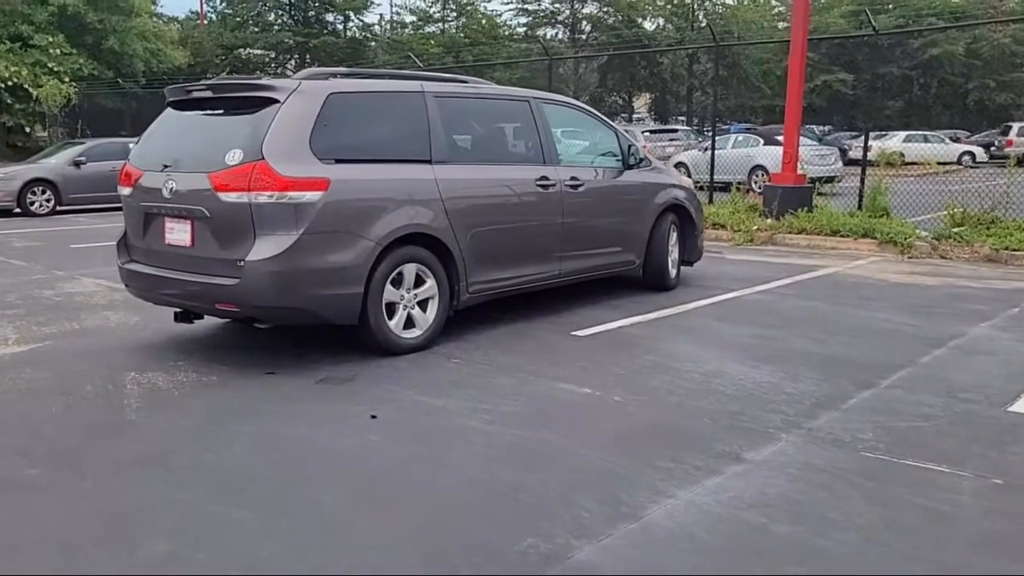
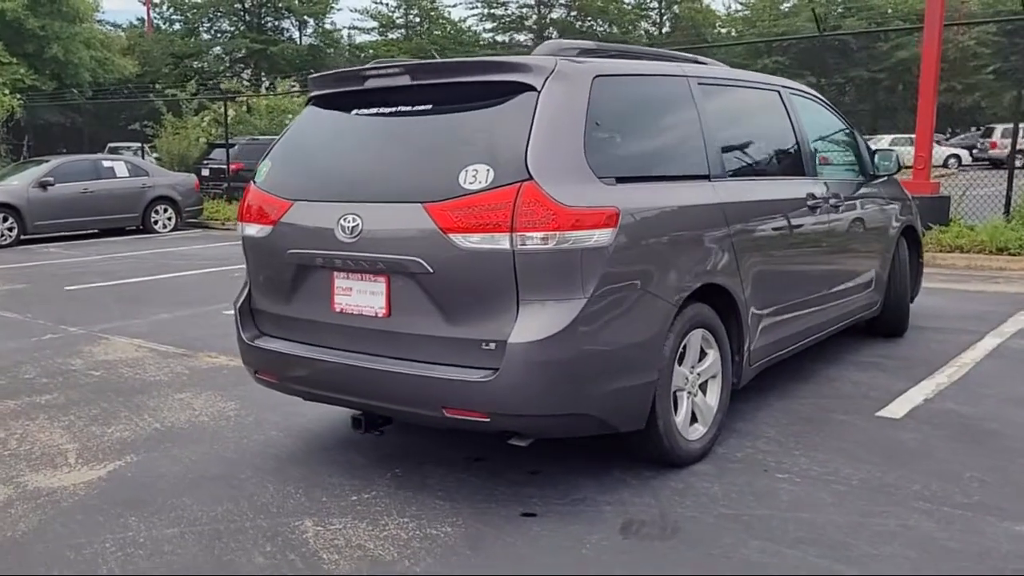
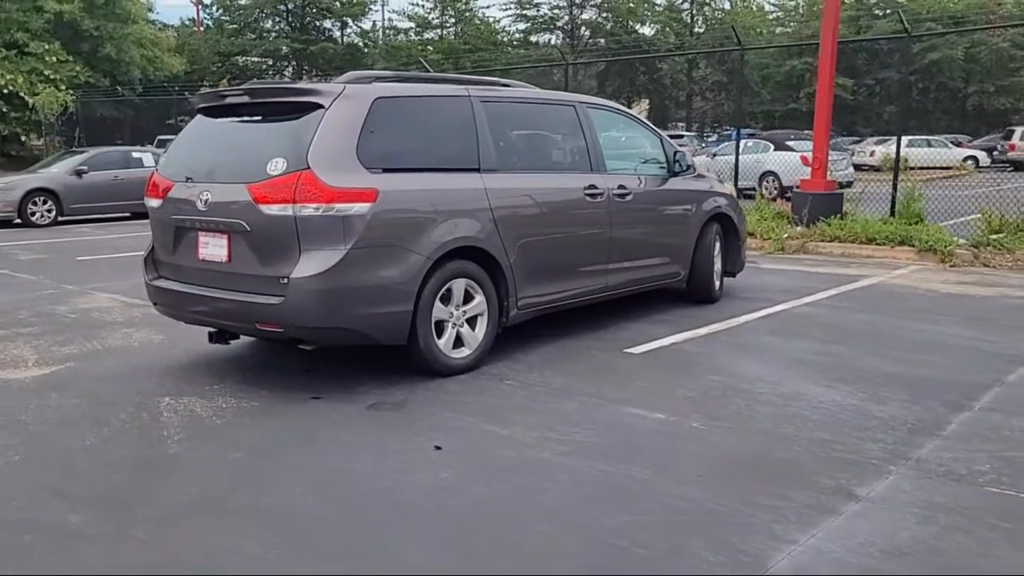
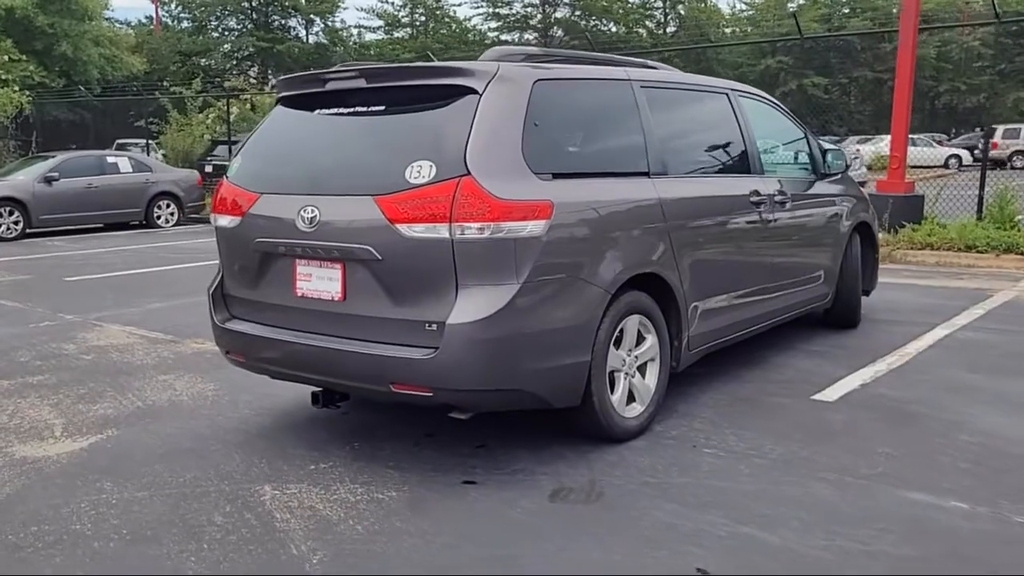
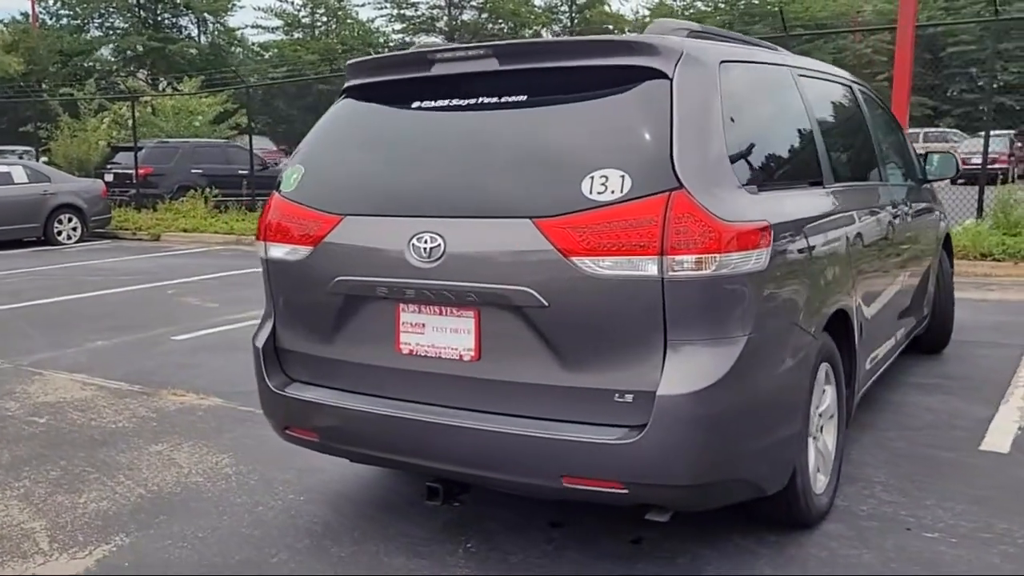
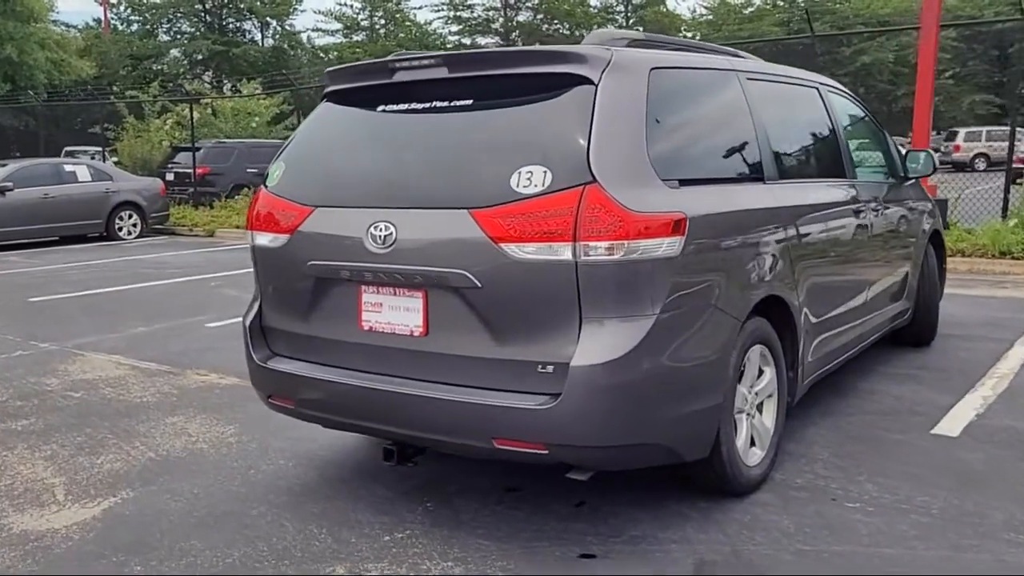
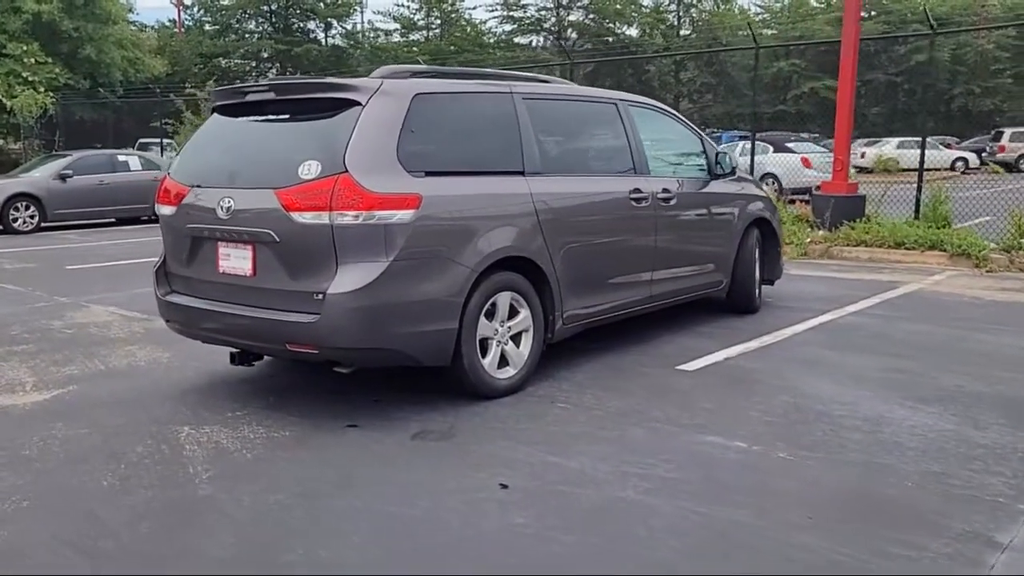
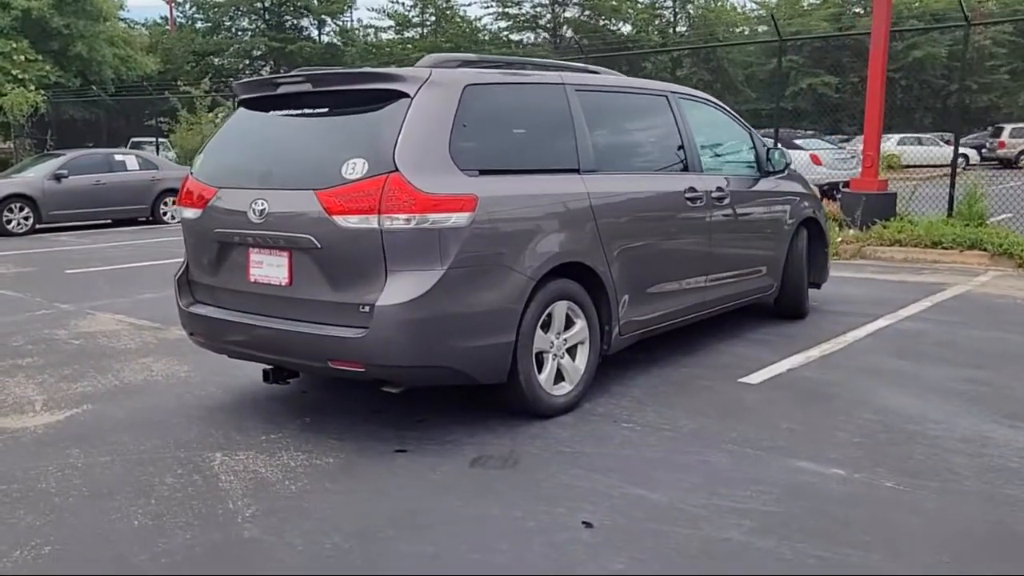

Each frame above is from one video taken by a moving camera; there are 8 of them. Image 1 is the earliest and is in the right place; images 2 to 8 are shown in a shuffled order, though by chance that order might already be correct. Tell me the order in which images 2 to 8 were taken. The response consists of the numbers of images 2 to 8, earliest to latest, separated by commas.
3, 7, 8, 4, 2, 6, 5
